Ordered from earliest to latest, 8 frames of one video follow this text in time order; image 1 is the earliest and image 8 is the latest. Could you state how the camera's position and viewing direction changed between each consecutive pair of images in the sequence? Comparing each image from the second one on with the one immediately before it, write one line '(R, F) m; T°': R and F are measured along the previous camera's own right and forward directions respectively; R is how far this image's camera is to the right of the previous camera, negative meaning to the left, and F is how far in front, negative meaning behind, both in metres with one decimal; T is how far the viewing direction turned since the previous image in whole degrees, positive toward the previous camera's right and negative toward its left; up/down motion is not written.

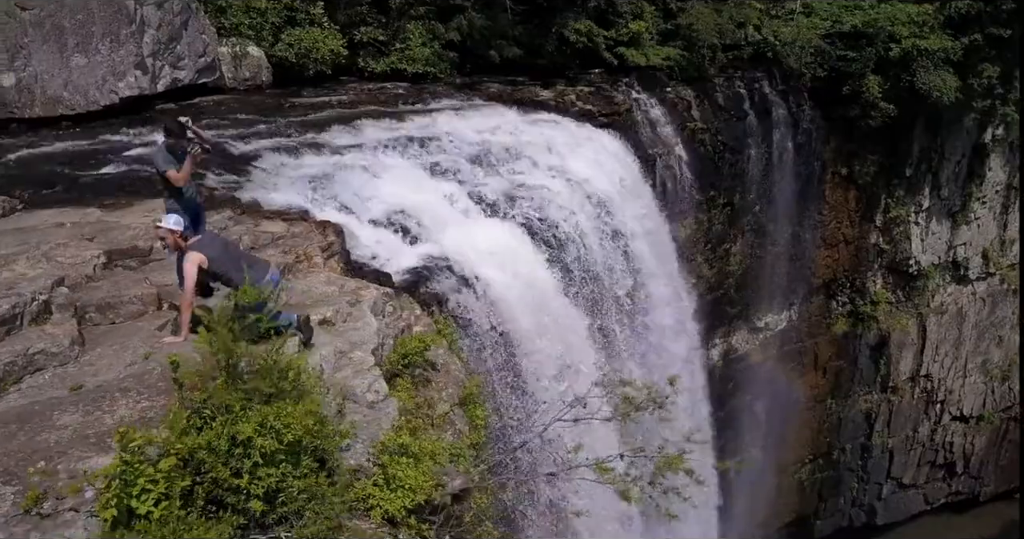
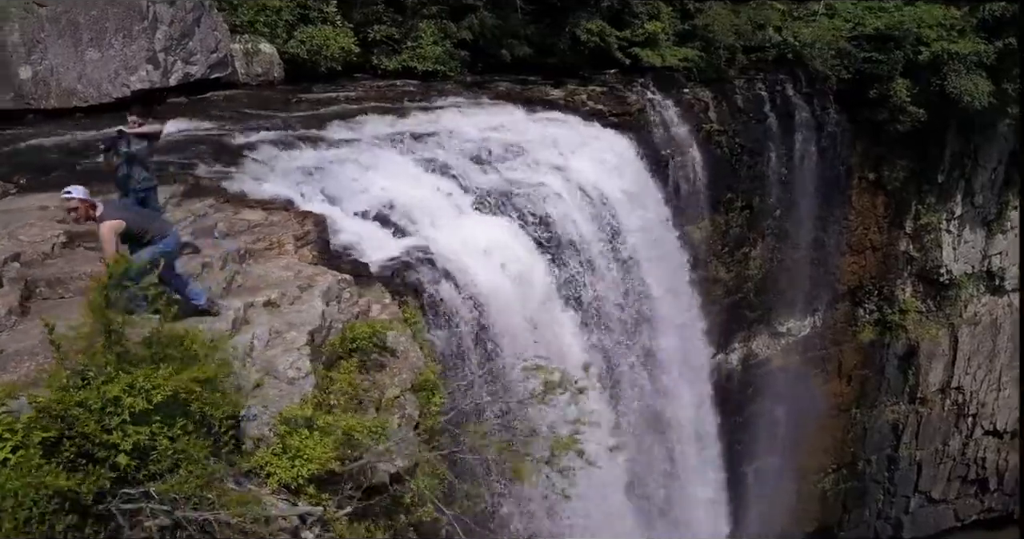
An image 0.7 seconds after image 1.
(+0.5, -0.1) m; -3°
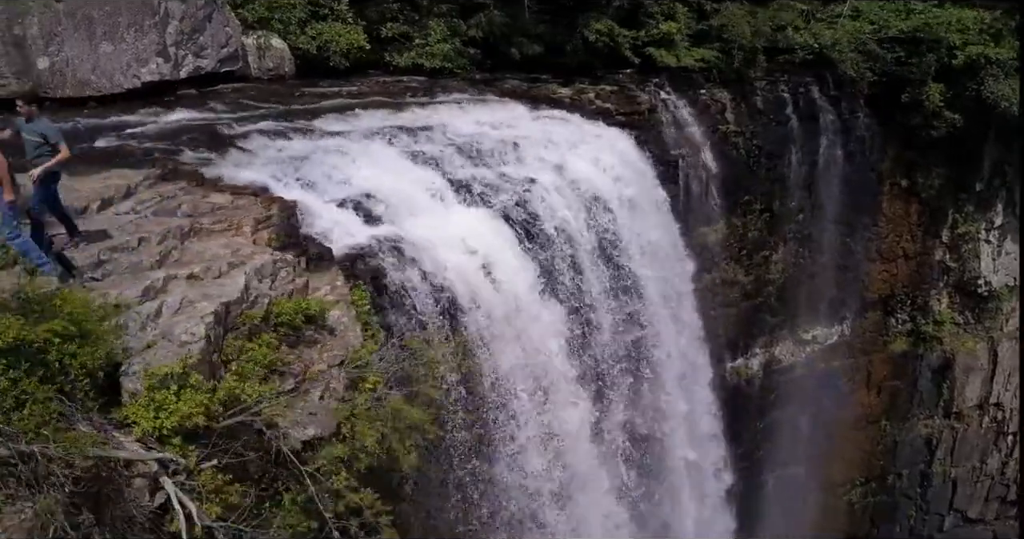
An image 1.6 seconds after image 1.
(+0.7, -0.1) m; -5°
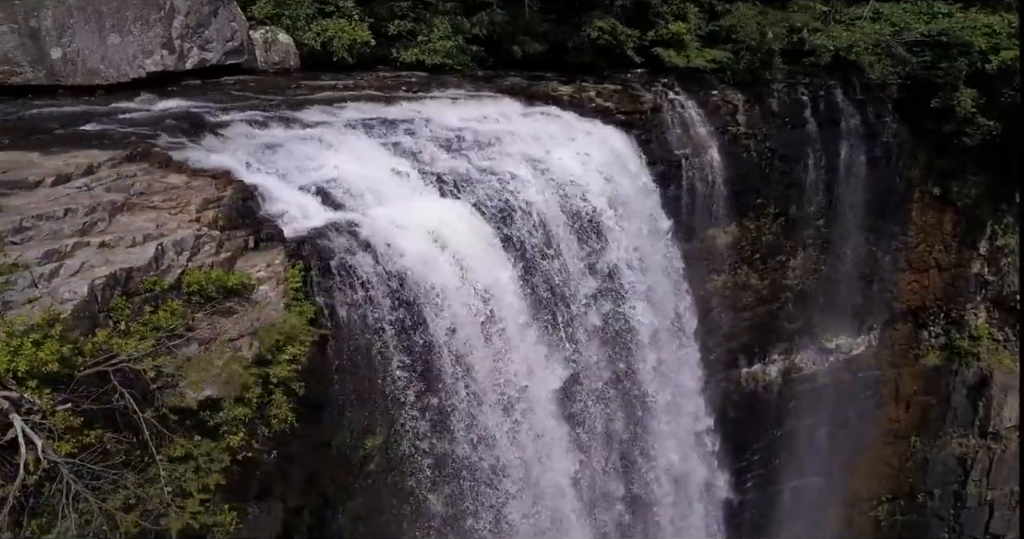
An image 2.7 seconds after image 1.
(+1.0, -0.2) m; -5°
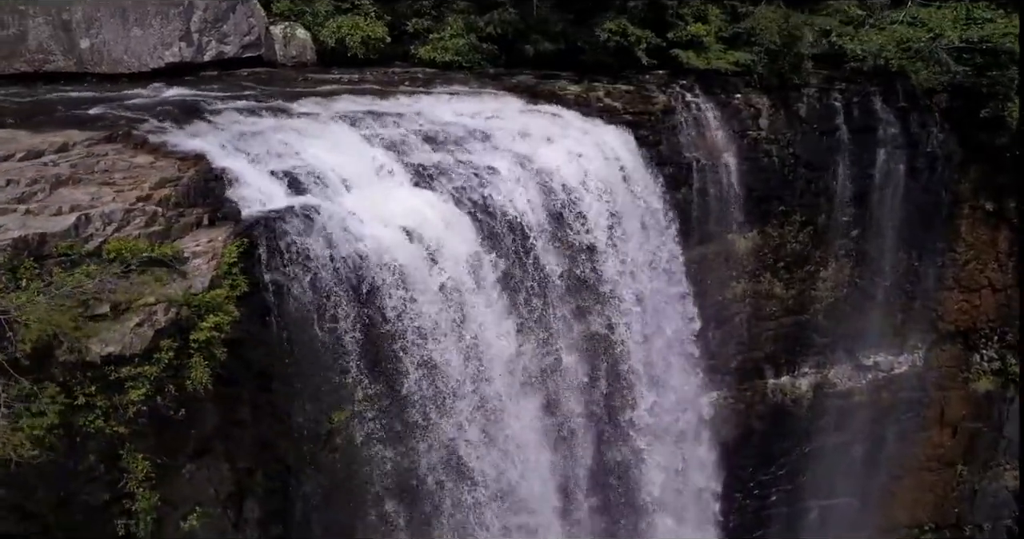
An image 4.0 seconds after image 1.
(+1.3, -0.1) m; -7°
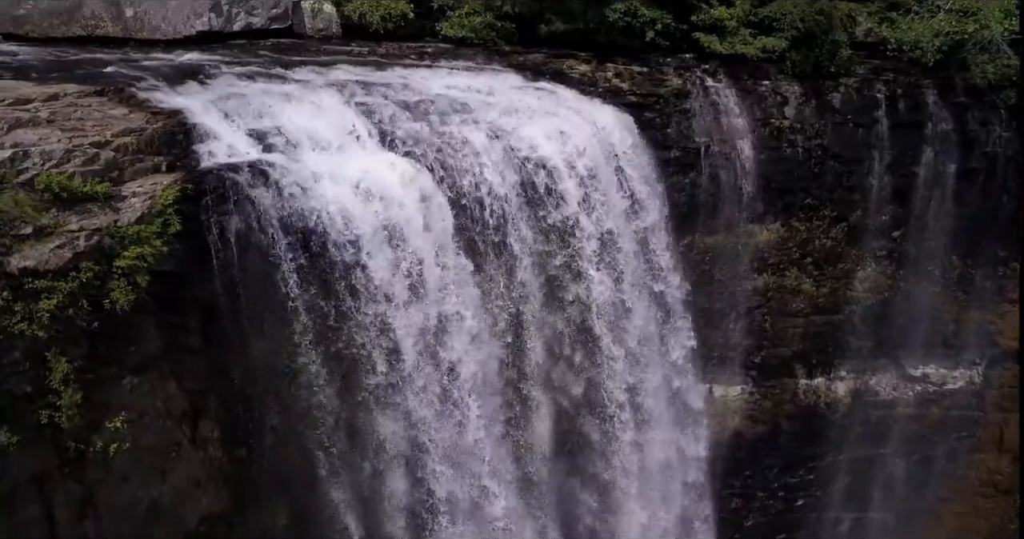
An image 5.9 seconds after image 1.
(+2.1, -0.2) m; -11°
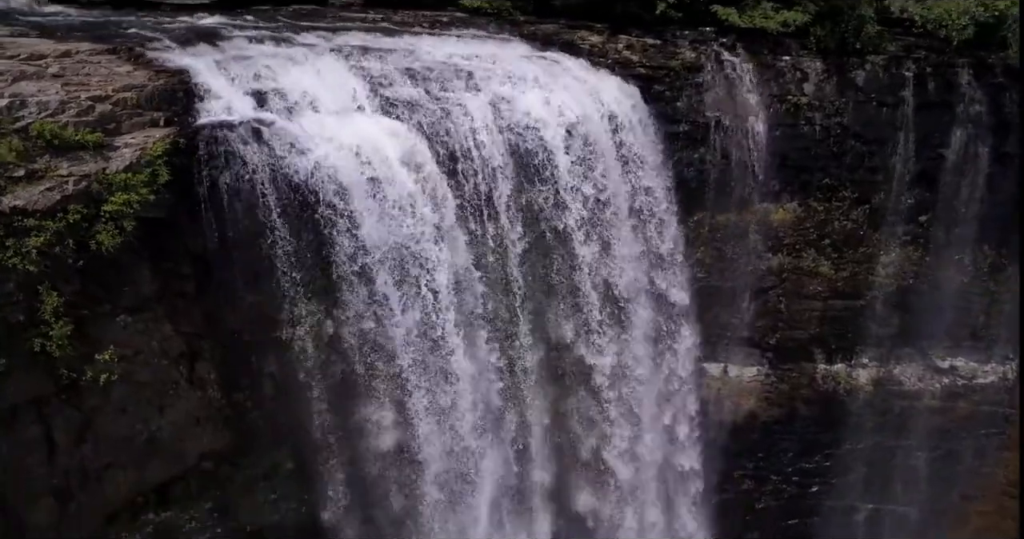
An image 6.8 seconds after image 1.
(+1.1, -0.1) m; -6°
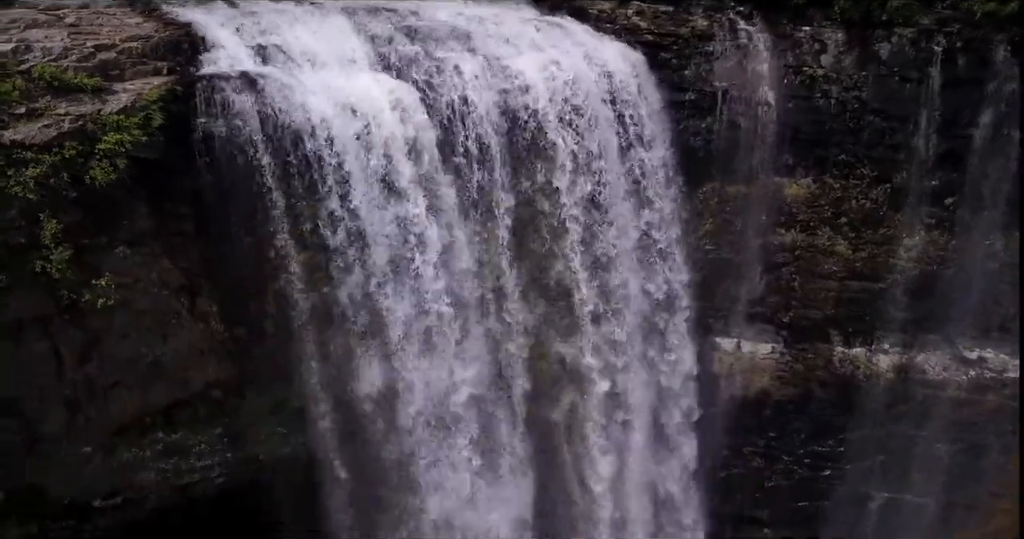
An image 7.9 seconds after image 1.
(+1.4, -0.2) m; -7°
